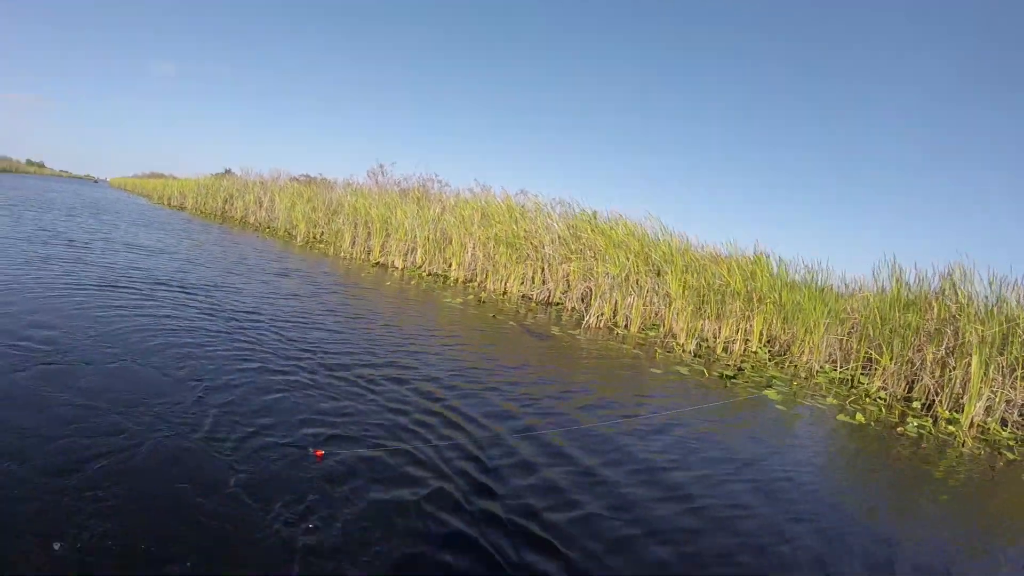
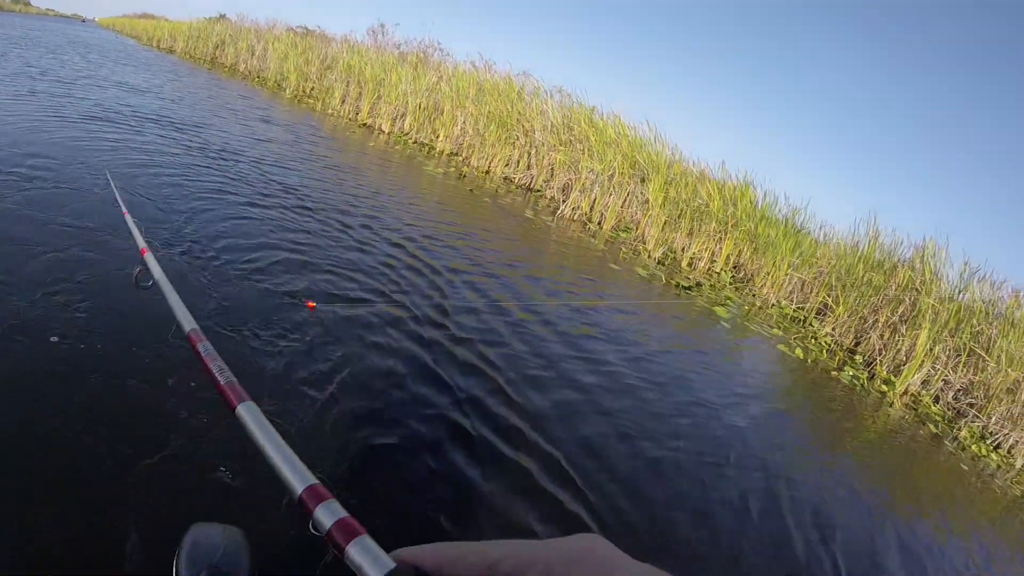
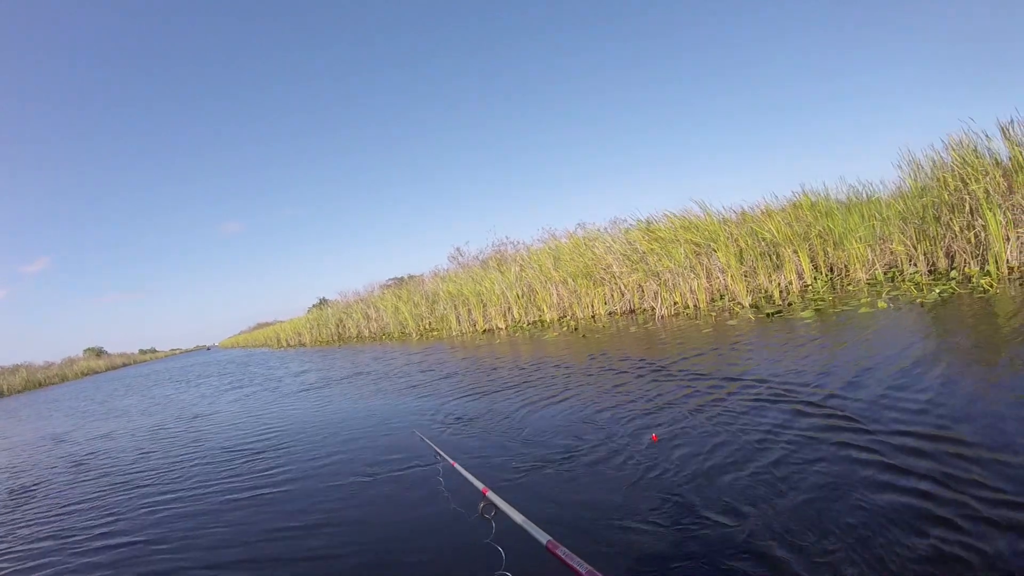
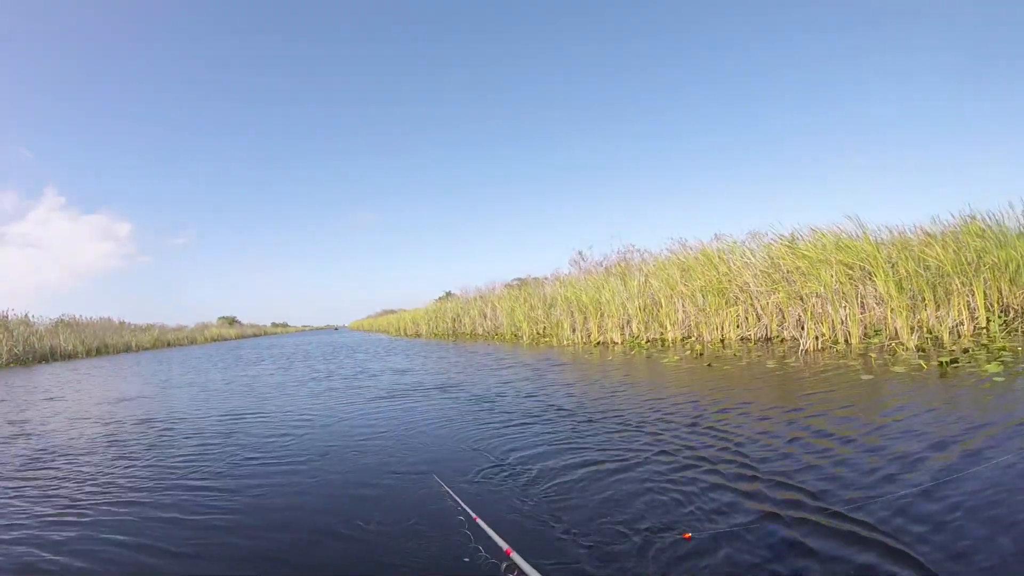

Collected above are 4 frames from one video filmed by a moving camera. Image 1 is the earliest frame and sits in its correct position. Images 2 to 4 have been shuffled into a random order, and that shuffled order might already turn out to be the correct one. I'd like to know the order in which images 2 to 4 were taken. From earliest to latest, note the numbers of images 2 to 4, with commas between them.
2, 4, 3
